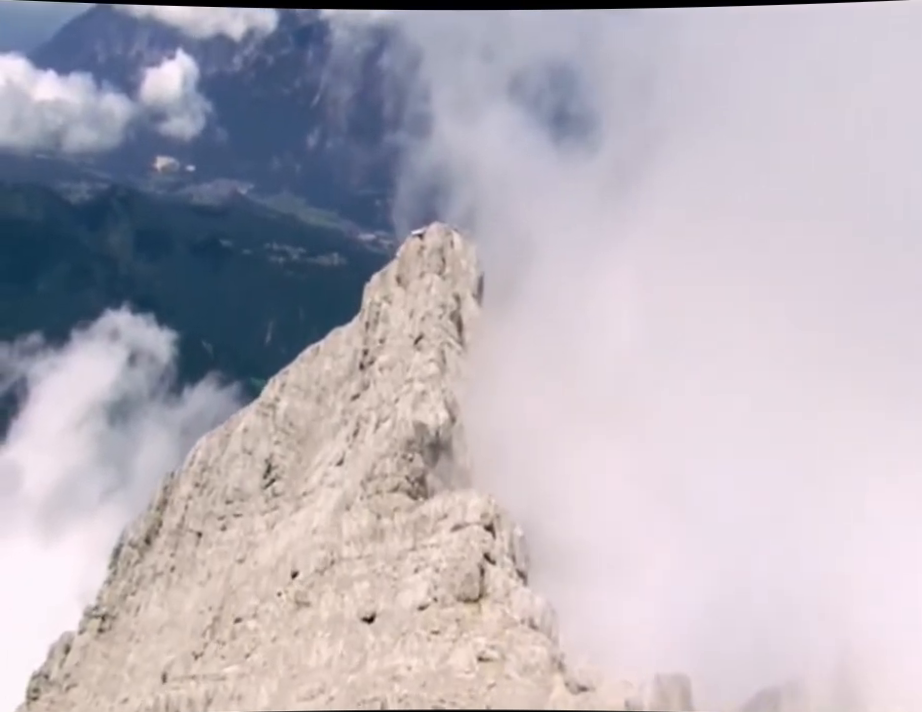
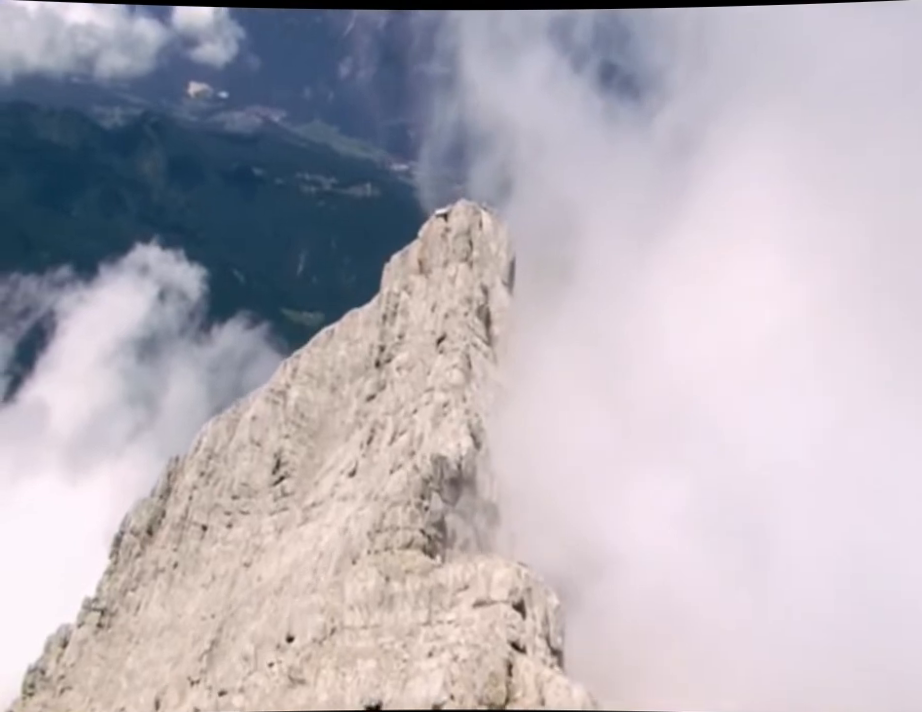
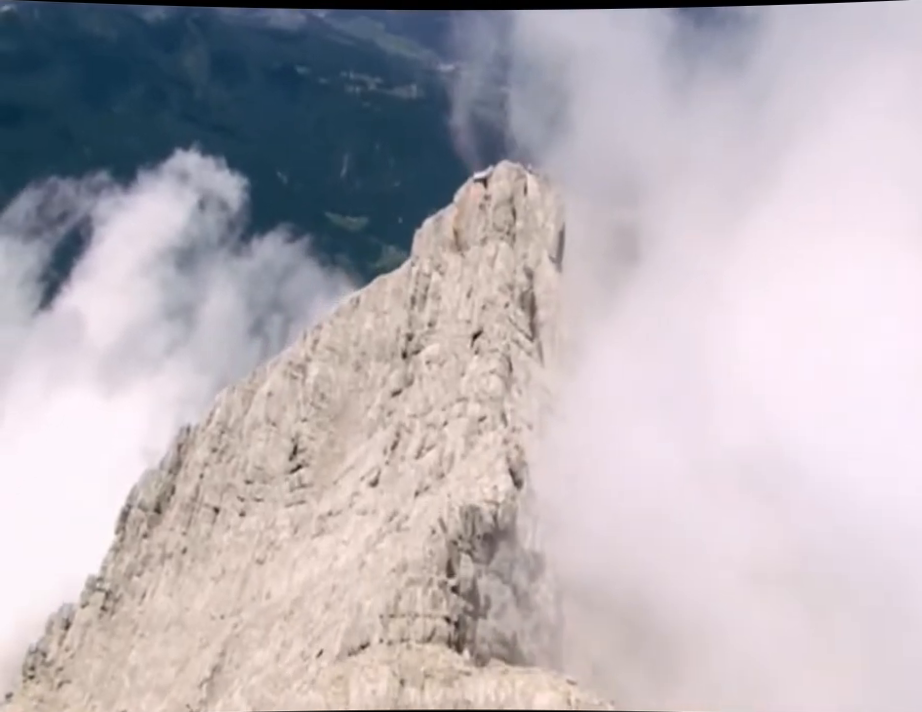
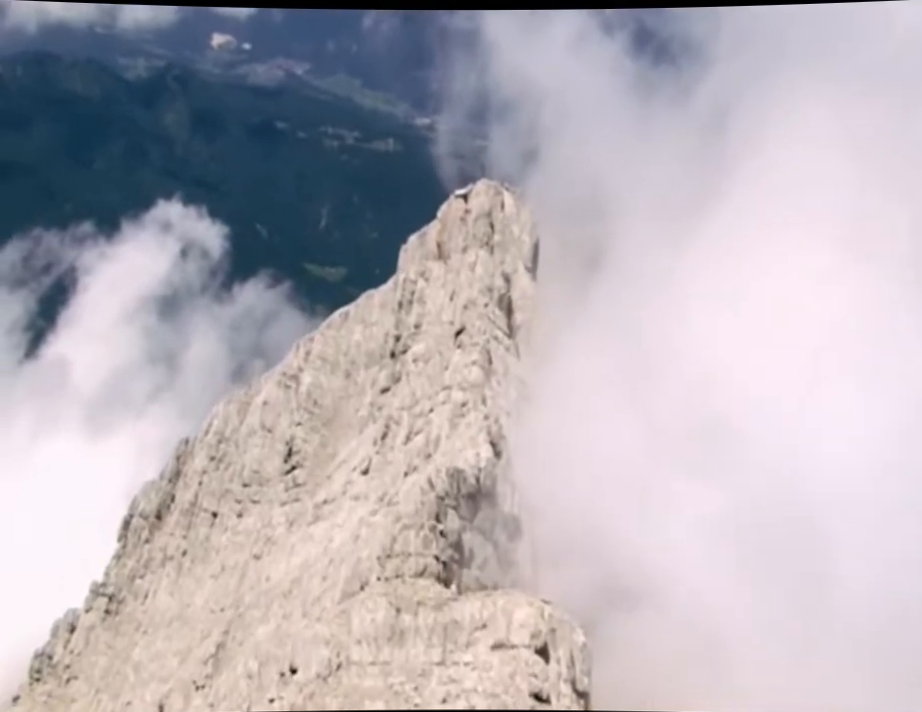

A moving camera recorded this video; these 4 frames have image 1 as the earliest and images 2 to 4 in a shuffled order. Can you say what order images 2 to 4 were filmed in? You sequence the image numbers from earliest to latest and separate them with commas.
2, 4, 3
